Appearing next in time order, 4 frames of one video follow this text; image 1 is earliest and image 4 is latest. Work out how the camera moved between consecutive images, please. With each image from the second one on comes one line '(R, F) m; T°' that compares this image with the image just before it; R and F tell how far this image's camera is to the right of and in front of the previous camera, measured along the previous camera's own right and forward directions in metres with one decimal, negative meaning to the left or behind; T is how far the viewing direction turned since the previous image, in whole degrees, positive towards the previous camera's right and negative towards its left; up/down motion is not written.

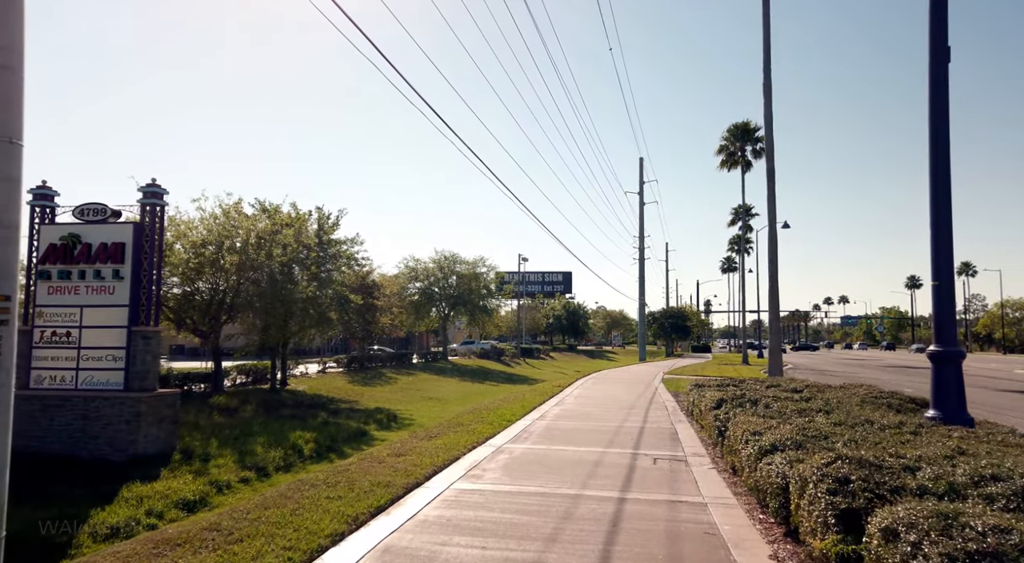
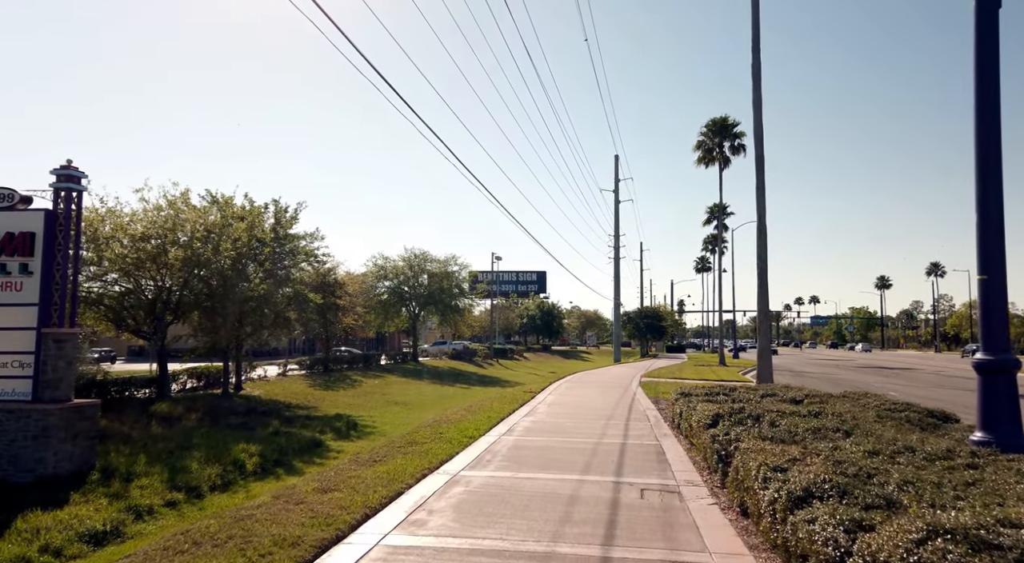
(+0.2, +1.4) m; +2°
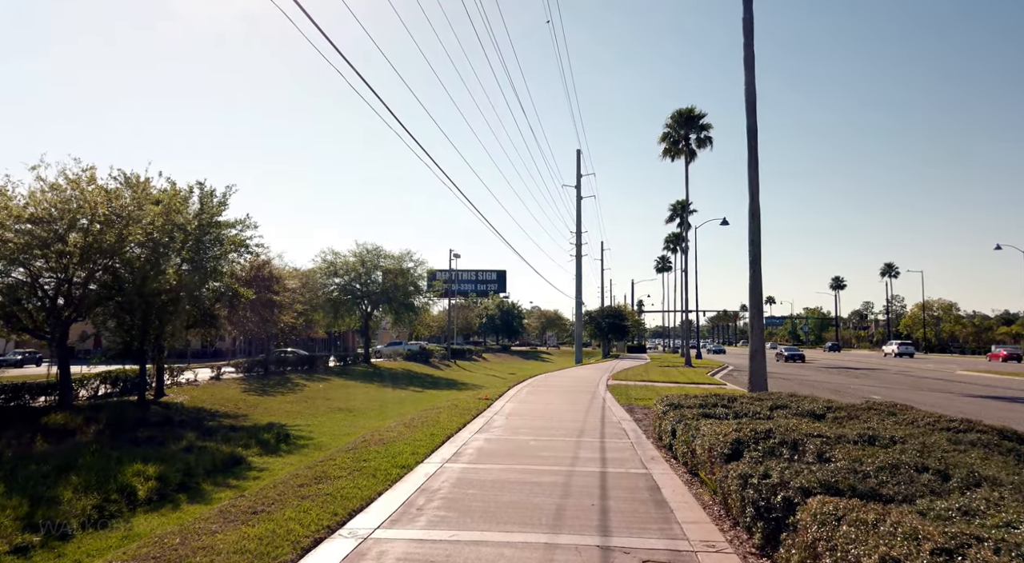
(+0.1, +2.3) m; +3°
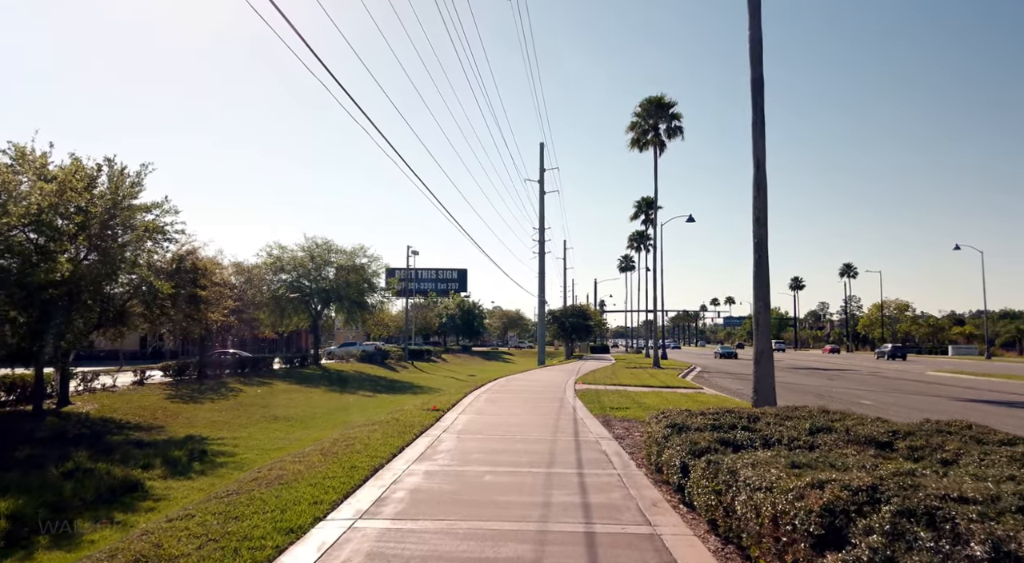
(+0.1, +2.4) m; +3°
